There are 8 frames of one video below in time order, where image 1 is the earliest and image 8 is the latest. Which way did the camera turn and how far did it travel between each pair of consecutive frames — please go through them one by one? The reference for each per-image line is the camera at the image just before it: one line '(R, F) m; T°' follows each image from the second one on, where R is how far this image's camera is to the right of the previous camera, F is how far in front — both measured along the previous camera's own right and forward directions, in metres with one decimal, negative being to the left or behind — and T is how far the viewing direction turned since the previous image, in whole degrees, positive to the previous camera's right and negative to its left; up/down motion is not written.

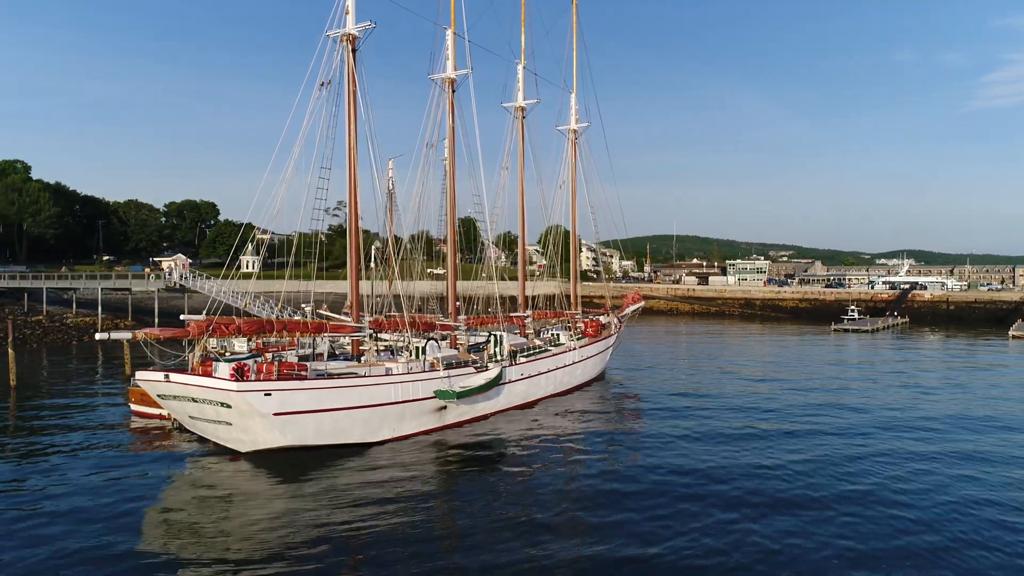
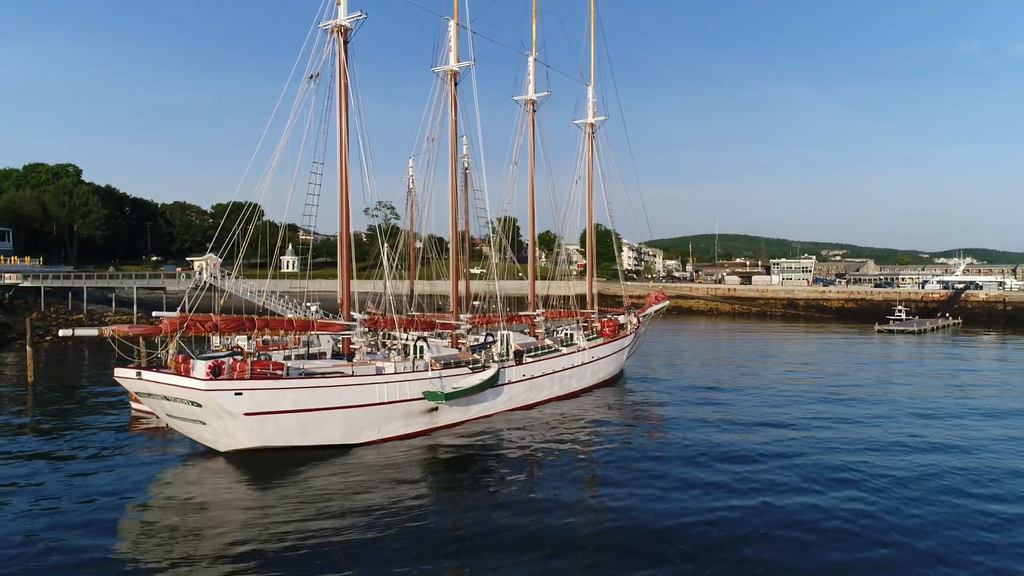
(+1.7, +1.0) m; -4°
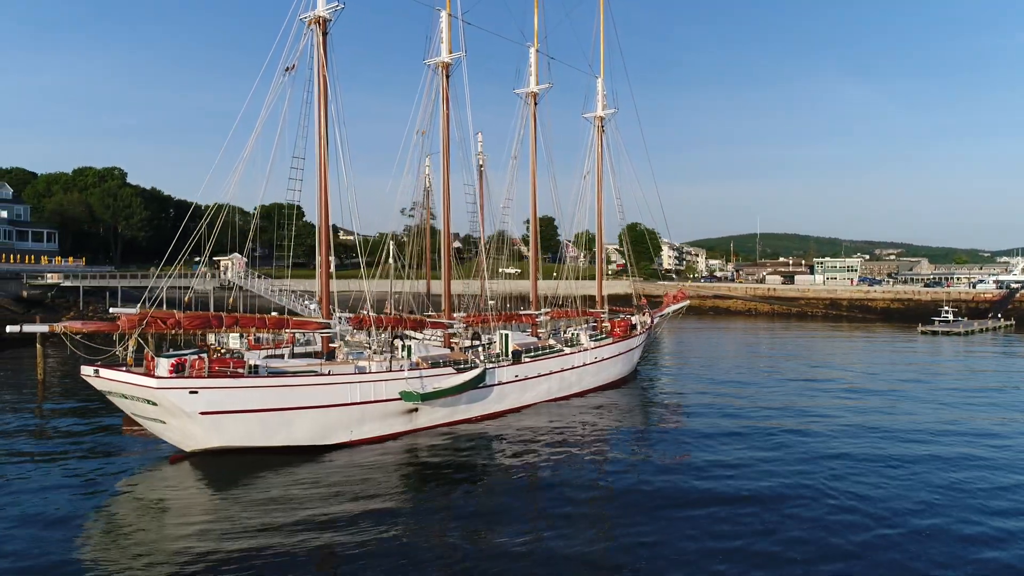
(+2.1, +1.0) m; -4°
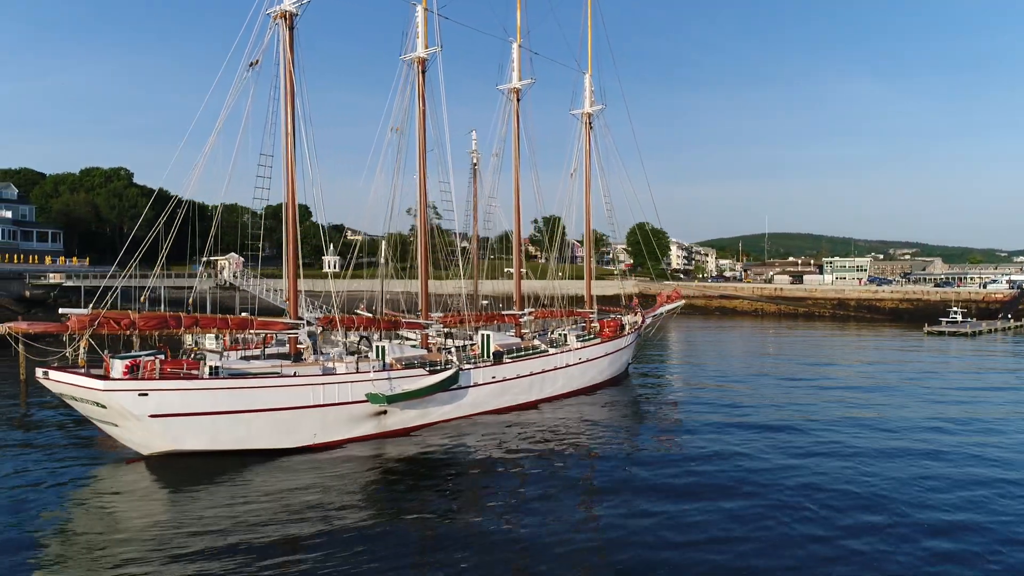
(+1.4, +0.6) m; -1°
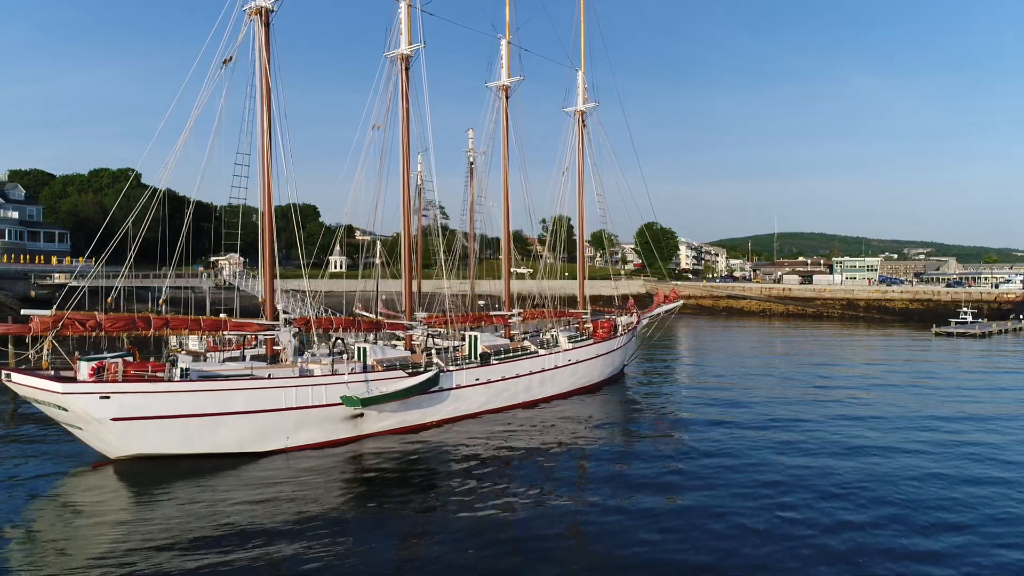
(+1.0, +0.5) m; -1°
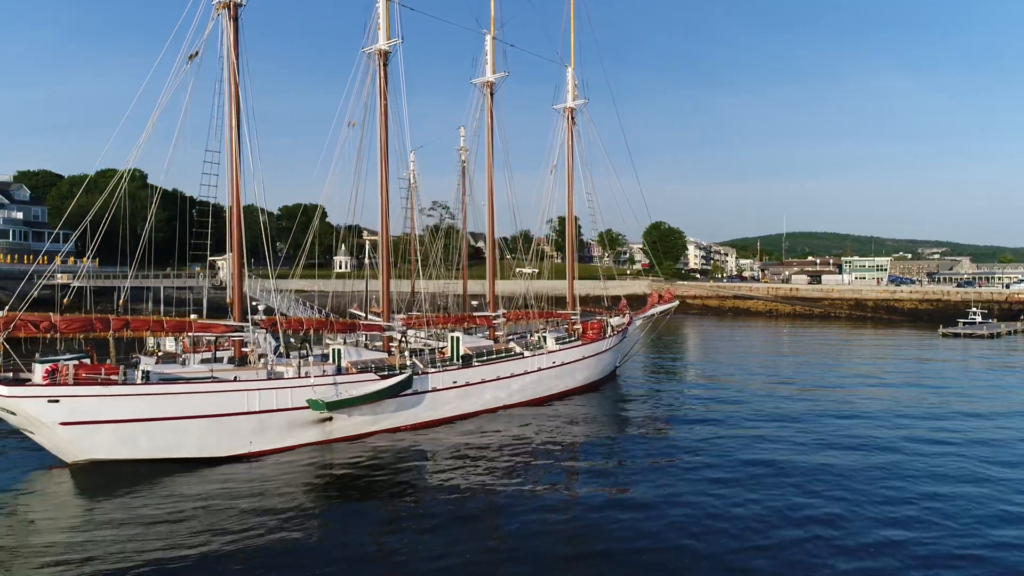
(+1.2, +0.6) m; -1°
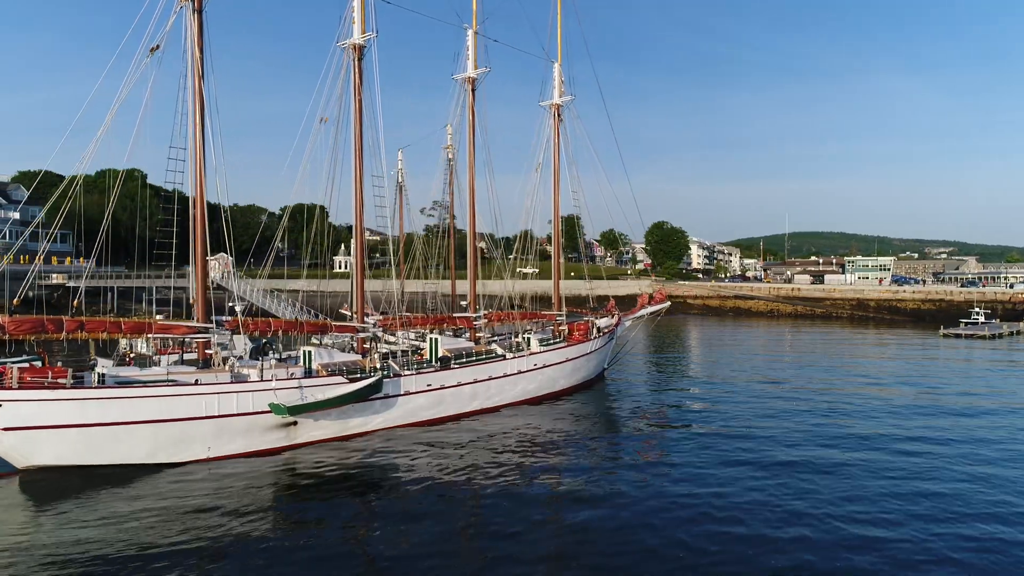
(+1.1, +0.7) m; 0°
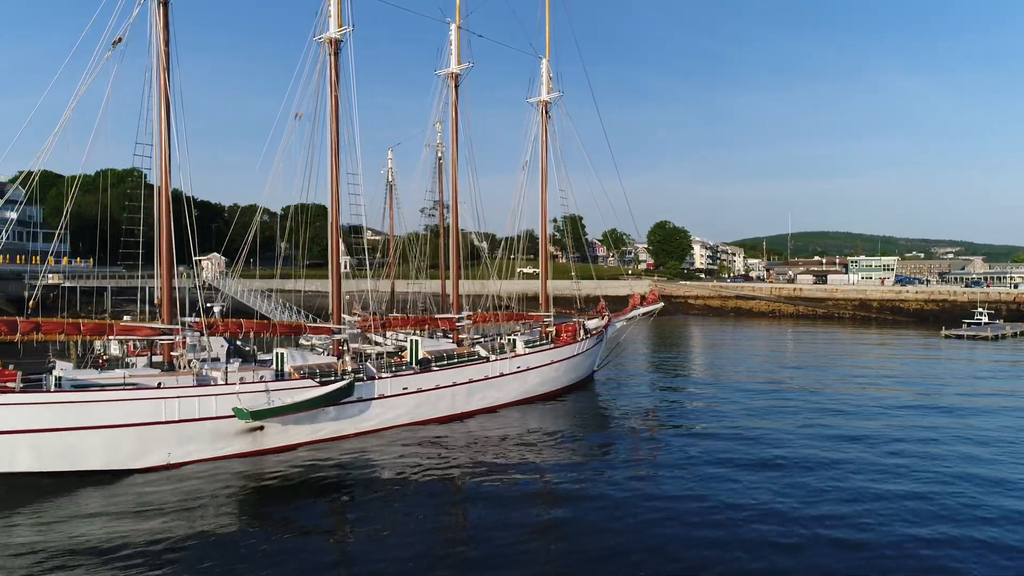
(+0.9, +0.7) m; 0°
